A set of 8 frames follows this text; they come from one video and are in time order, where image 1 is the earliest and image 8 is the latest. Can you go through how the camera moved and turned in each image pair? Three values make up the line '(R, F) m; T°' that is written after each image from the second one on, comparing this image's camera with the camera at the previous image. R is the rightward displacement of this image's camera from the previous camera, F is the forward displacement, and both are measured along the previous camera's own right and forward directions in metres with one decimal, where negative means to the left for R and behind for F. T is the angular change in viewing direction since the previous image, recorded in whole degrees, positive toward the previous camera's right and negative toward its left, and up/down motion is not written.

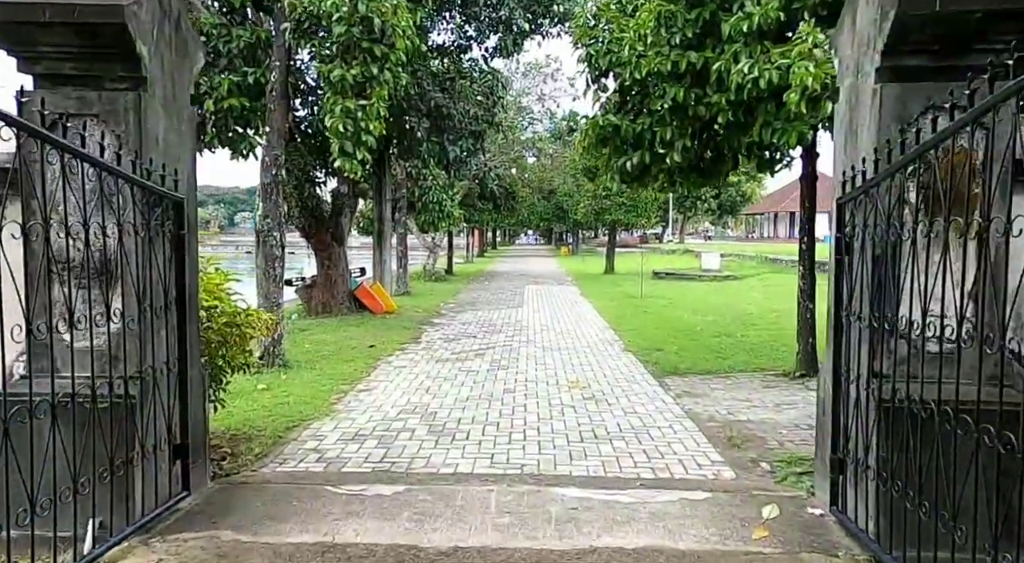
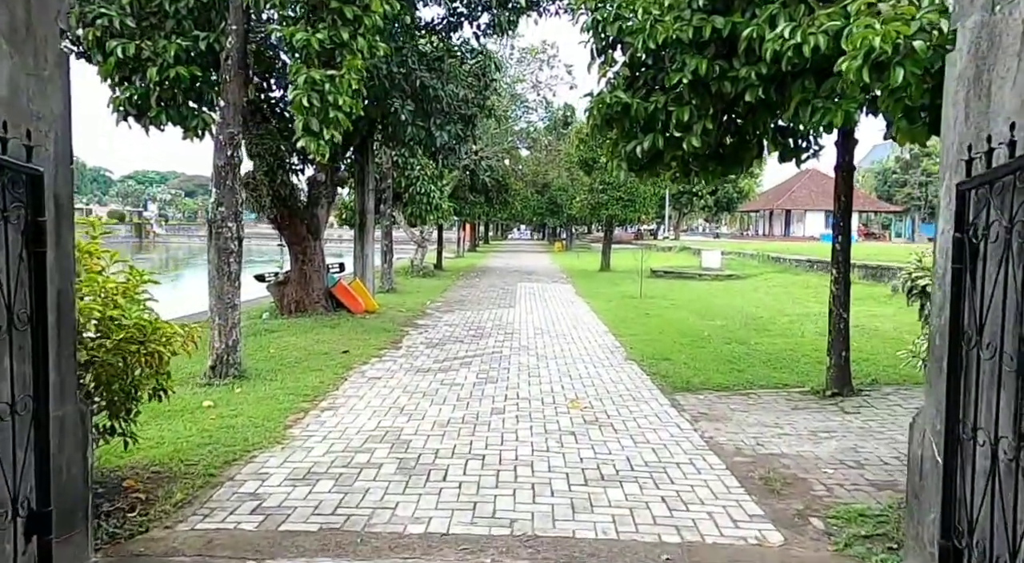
(0.0, +1.0) m; +1°
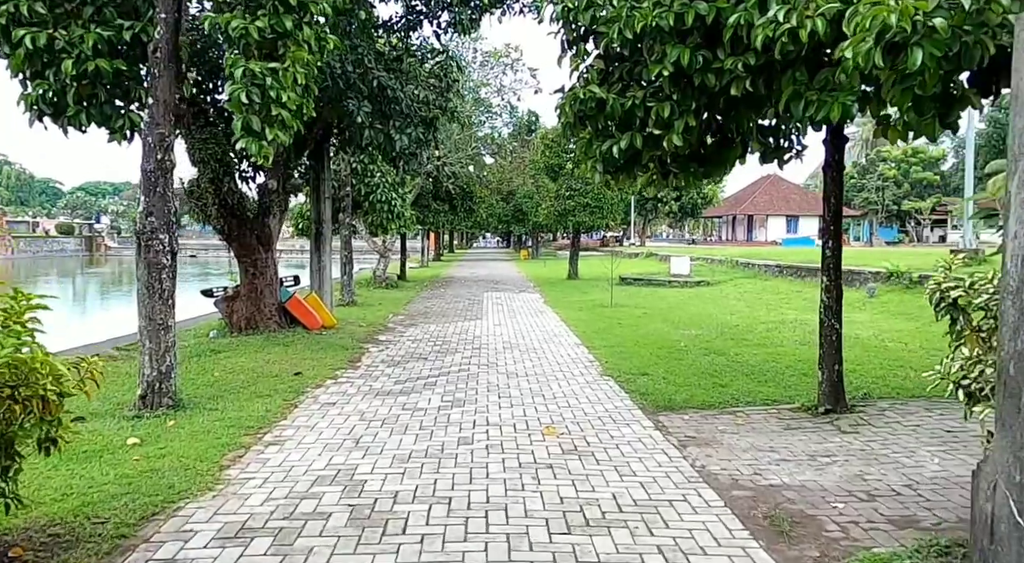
(0.0, +0.6) m; +3°
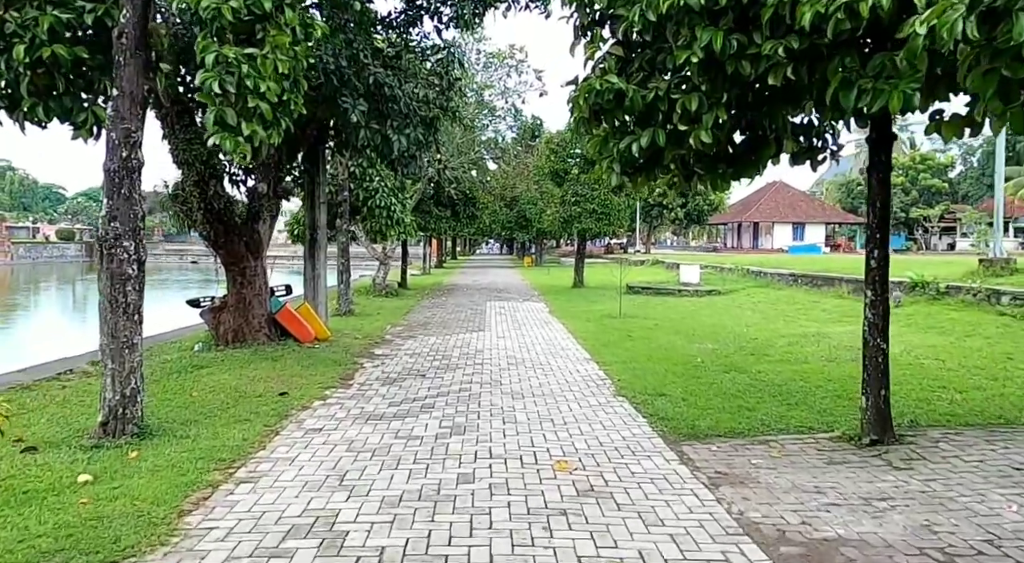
(0.0, +0.6) m; 0°
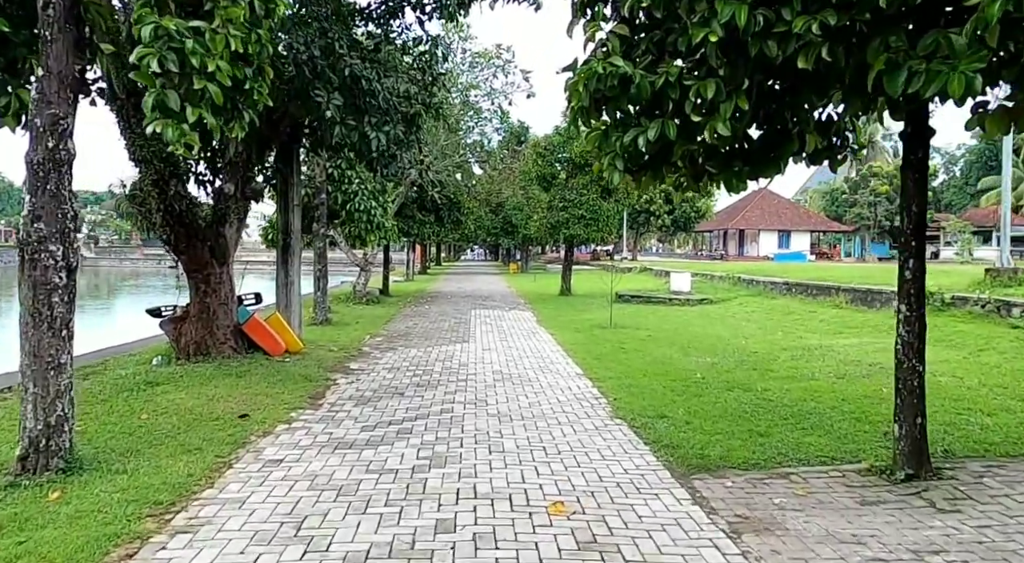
(0.0, +0.7) m; +1°
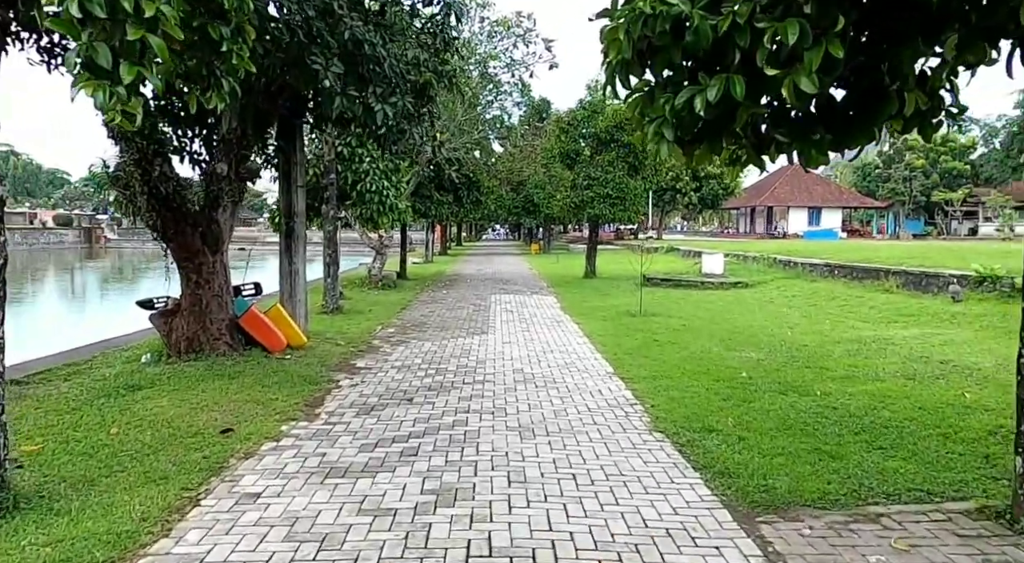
(0.0, +0.9) m; -2°
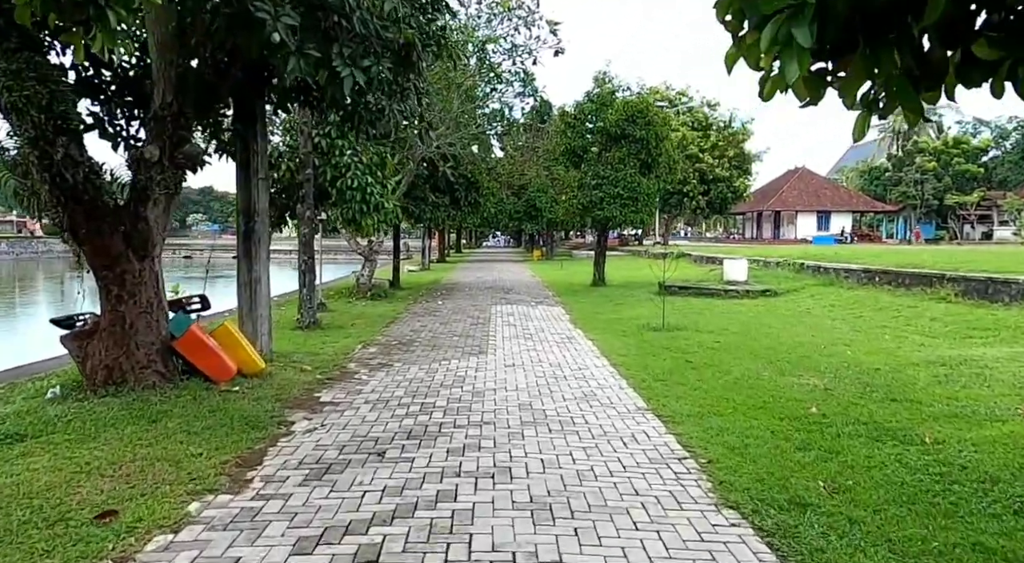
(0.0, +1.7) m; 0°
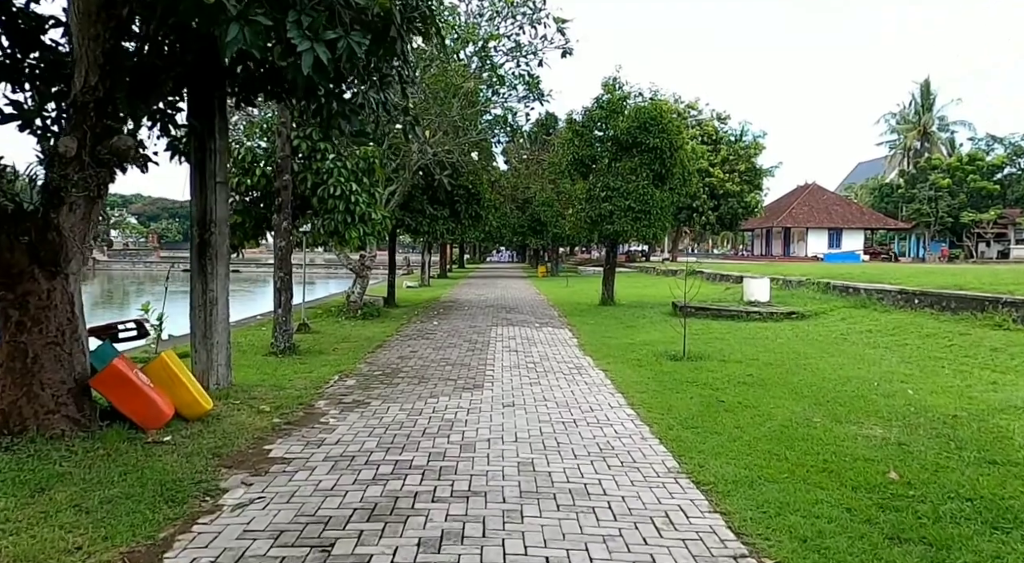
(0.0, +1.3) m; 0°
